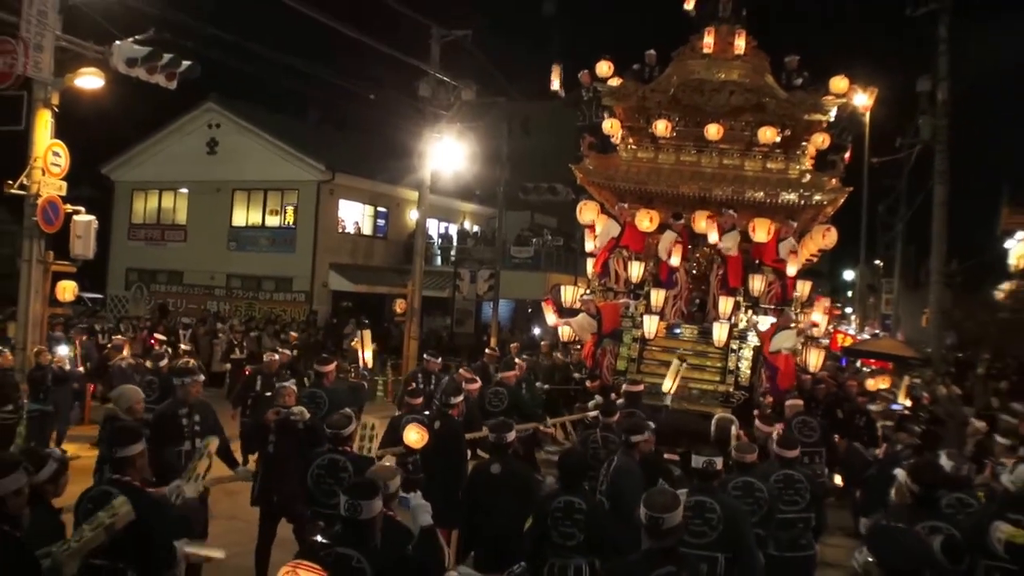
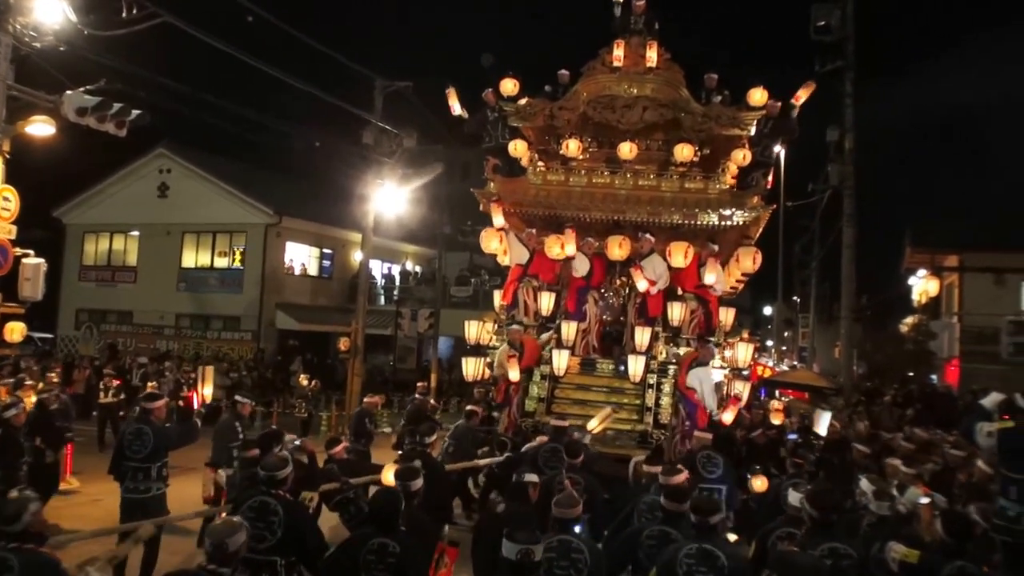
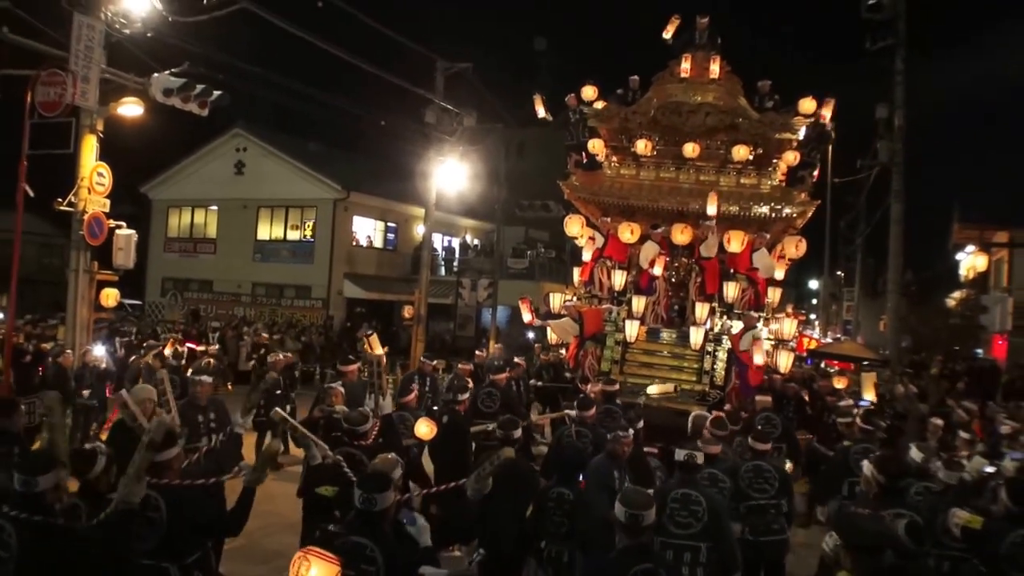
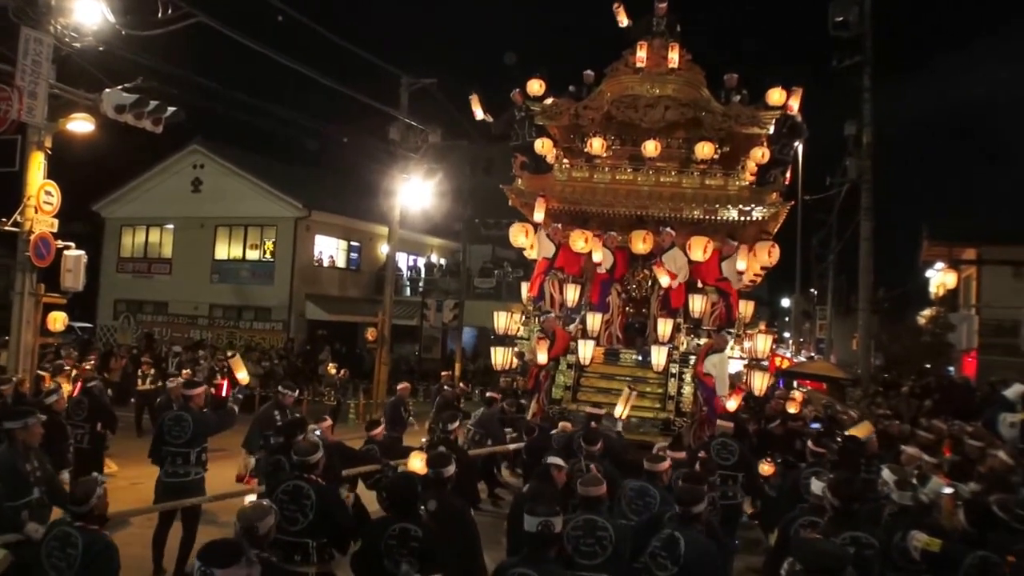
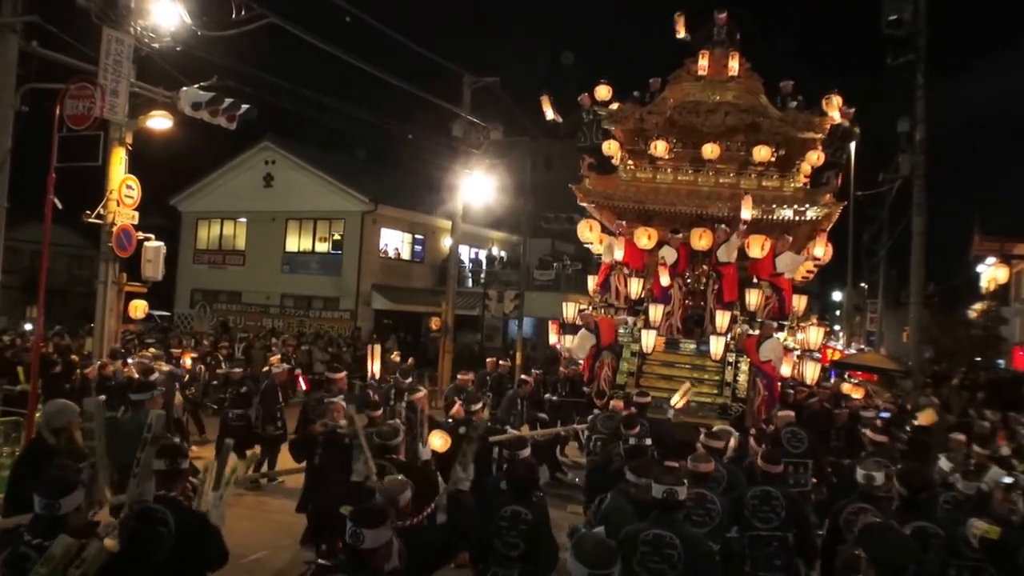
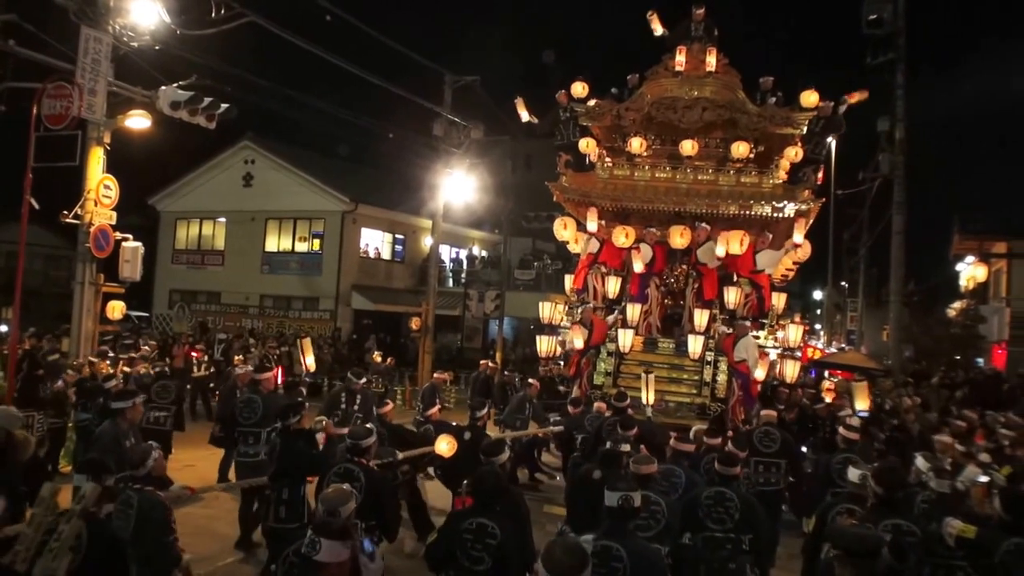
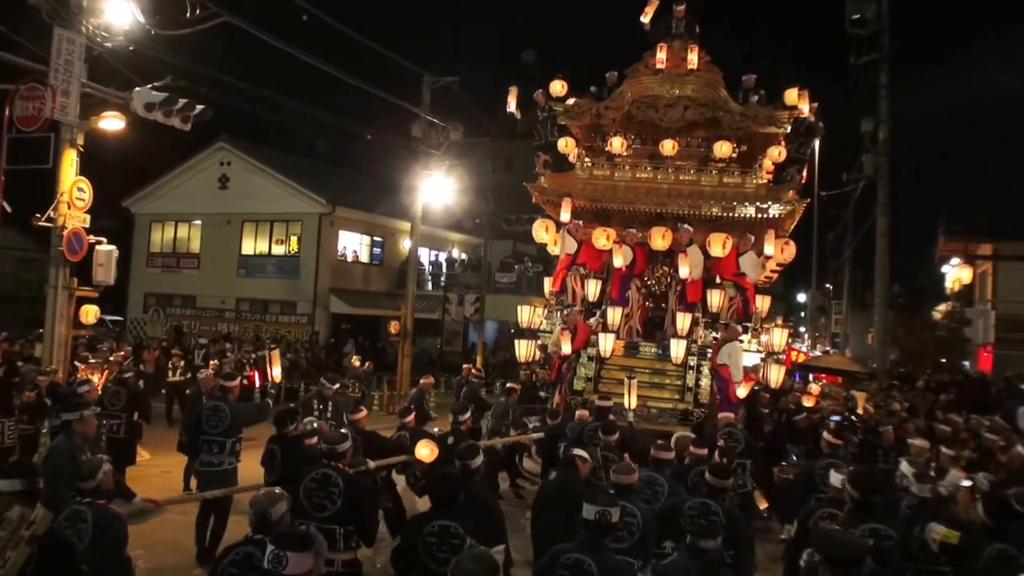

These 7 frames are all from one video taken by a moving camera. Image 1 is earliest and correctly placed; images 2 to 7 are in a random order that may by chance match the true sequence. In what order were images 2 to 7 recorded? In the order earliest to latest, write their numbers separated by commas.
3, 5, 6, 7, 4, 2
